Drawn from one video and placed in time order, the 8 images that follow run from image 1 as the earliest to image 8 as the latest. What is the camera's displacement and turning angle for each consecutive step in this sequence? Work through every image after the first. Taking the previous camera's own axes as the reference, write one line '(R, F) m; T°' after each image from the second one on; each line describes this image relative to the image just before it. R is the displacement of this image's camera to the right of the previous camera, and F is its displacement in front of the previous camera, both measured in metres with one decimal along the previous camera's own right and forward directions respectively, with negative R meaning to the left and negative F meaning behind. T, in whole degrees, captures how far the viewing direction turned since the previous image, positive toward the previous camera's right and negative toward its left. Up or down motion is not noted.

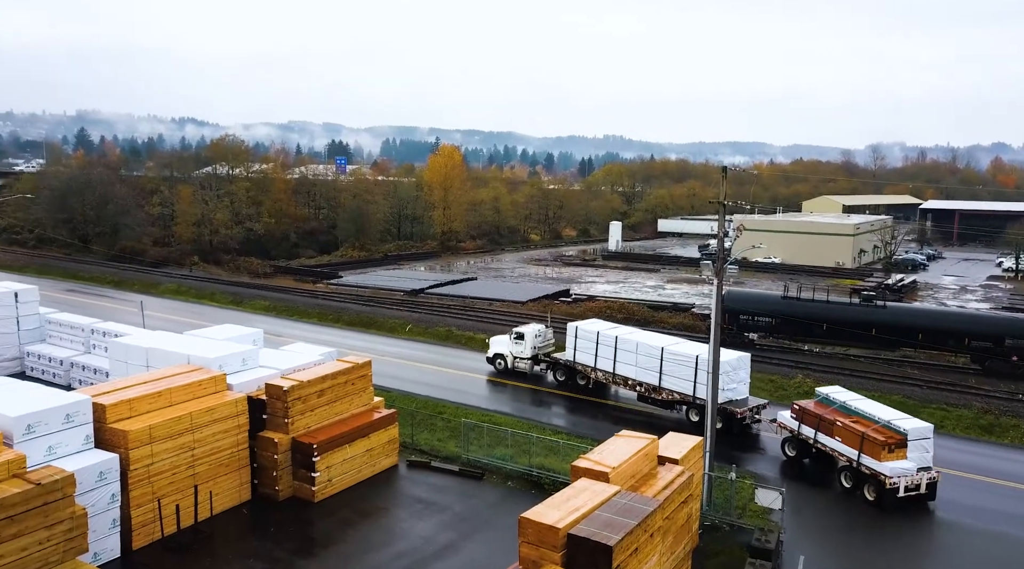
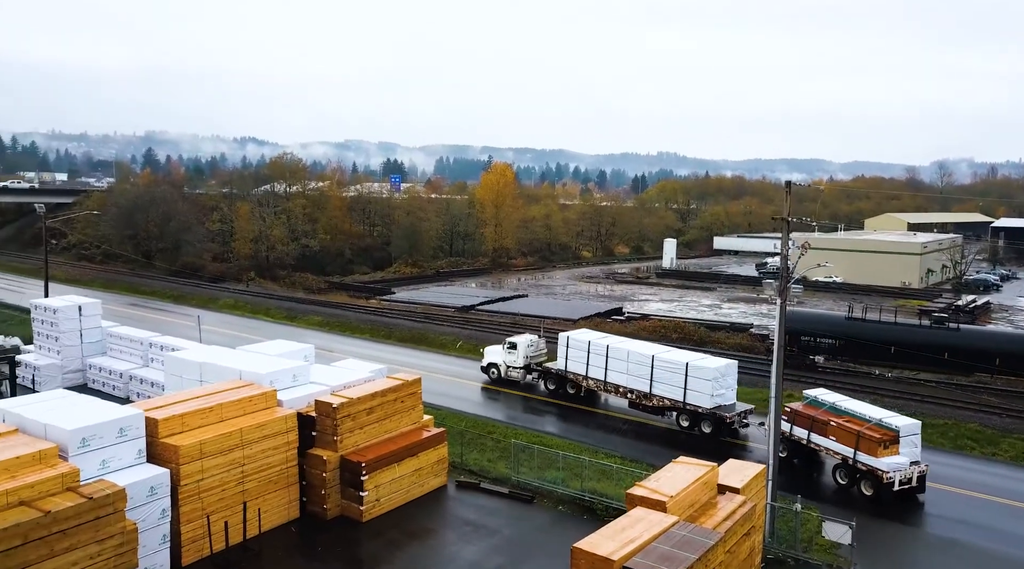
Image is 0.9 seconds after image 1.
(0.0, +0.4) m; -3°
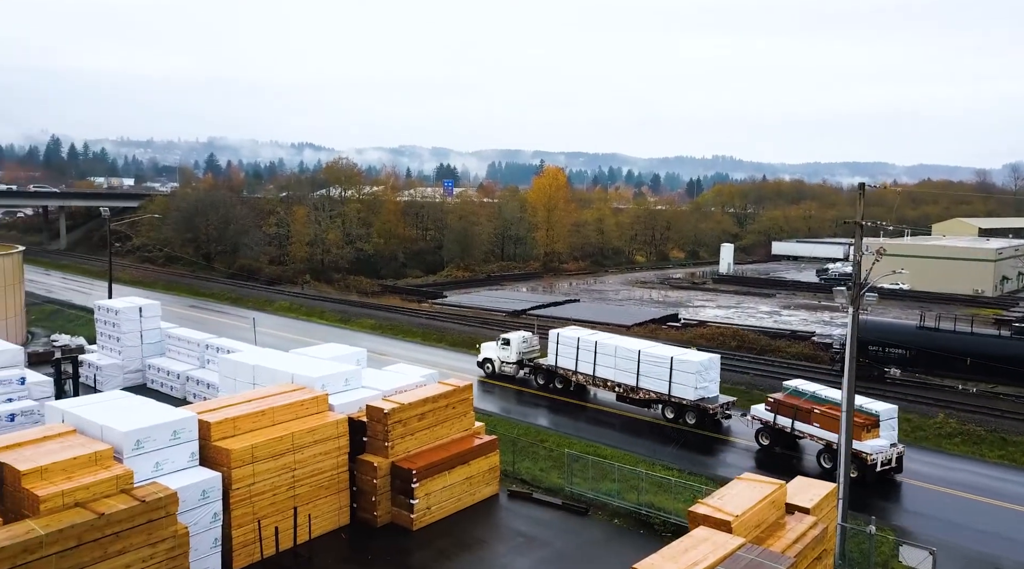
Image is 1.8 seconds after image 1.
(-0.1, +0.4) m; -3°
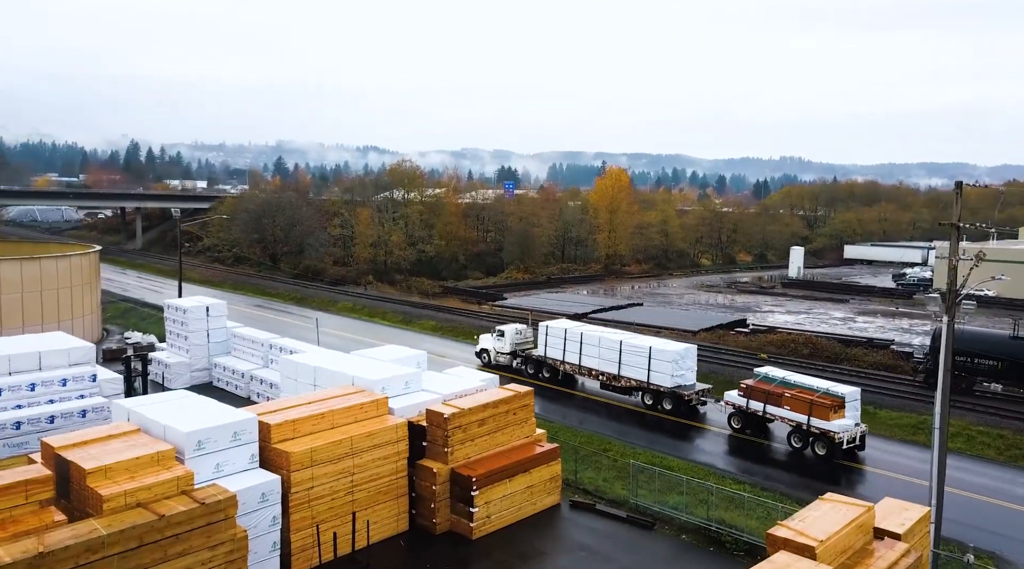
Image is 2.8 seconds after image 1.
(-0.1, +0.5) m; -4°
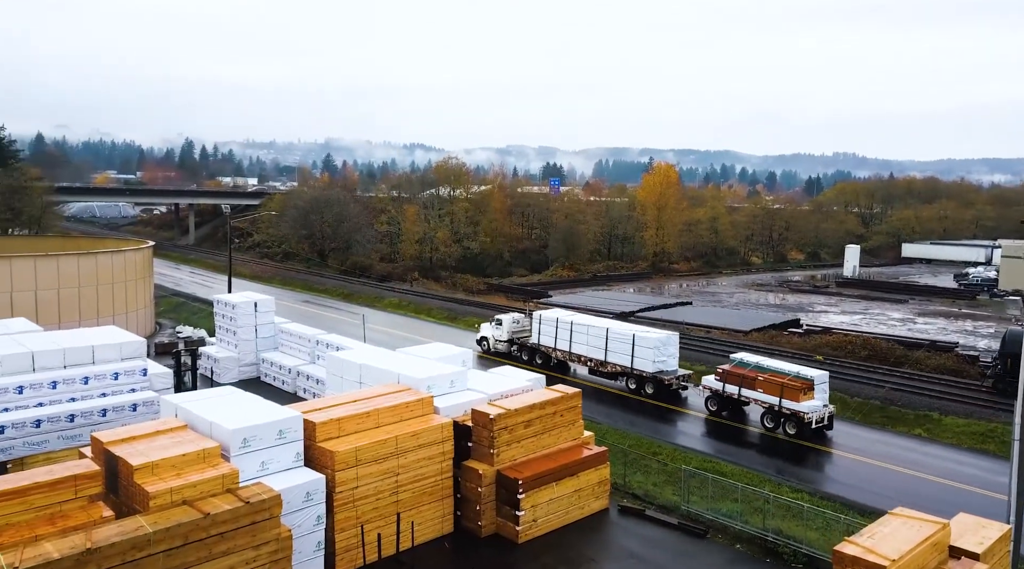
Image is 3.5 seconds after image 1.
(-0.1, +0.4) m; -3°
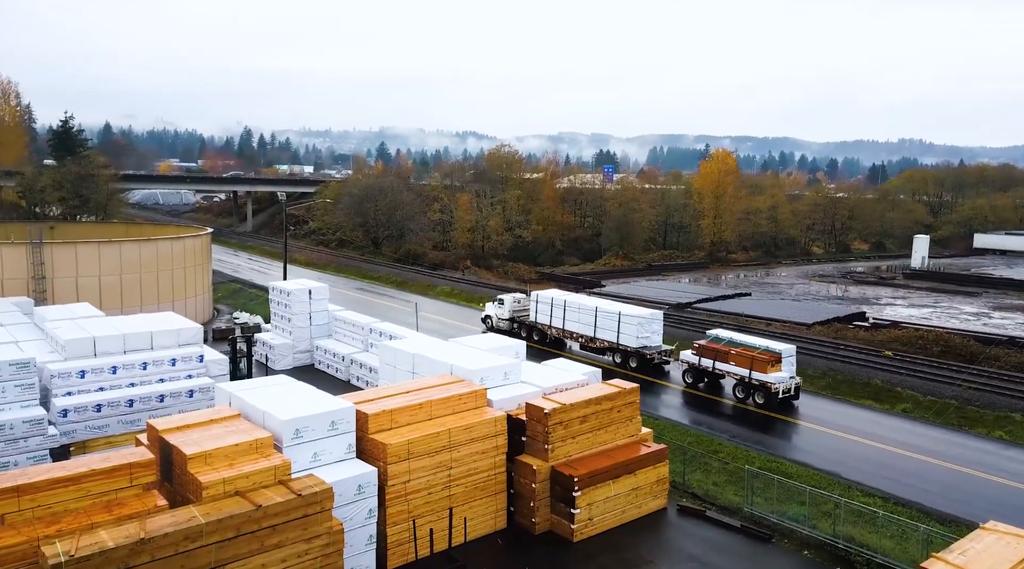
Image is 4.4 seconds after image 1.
(-0.1, +0.5) m; -3°
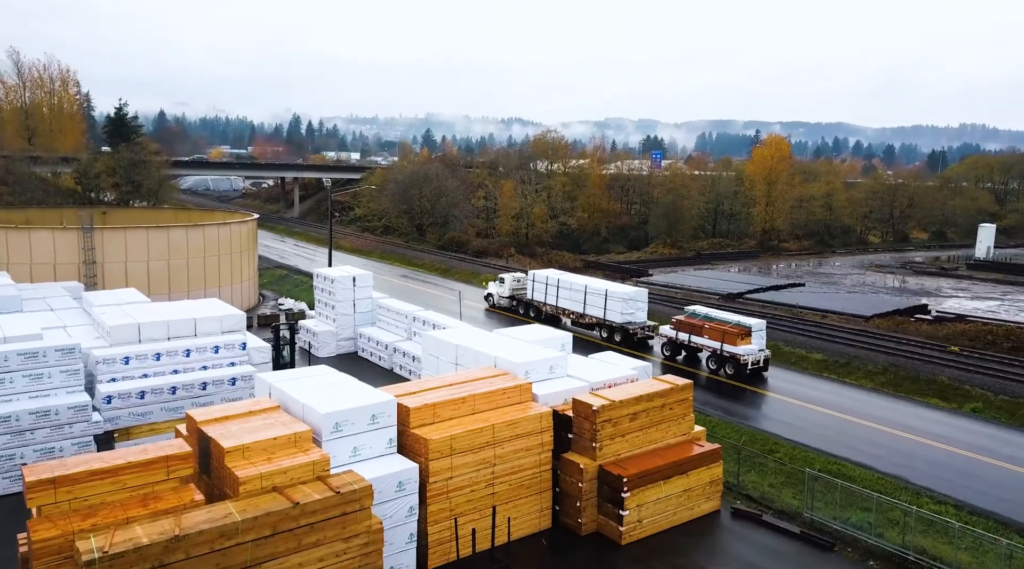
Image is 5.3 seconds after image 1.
(-0.1, +0.7) m; -3°
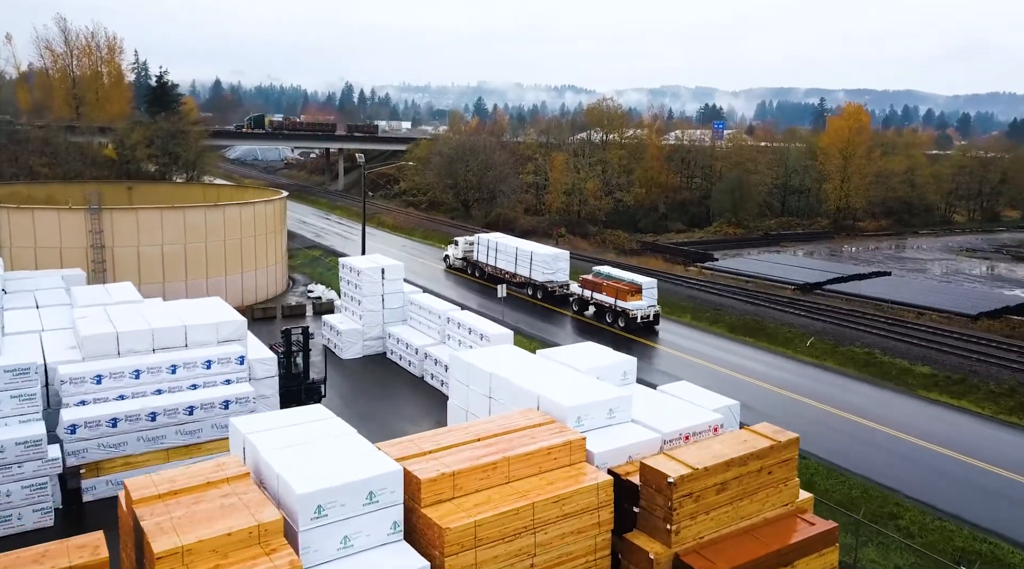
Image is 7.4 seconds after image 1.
(0.0, +4.8) m; -3°
